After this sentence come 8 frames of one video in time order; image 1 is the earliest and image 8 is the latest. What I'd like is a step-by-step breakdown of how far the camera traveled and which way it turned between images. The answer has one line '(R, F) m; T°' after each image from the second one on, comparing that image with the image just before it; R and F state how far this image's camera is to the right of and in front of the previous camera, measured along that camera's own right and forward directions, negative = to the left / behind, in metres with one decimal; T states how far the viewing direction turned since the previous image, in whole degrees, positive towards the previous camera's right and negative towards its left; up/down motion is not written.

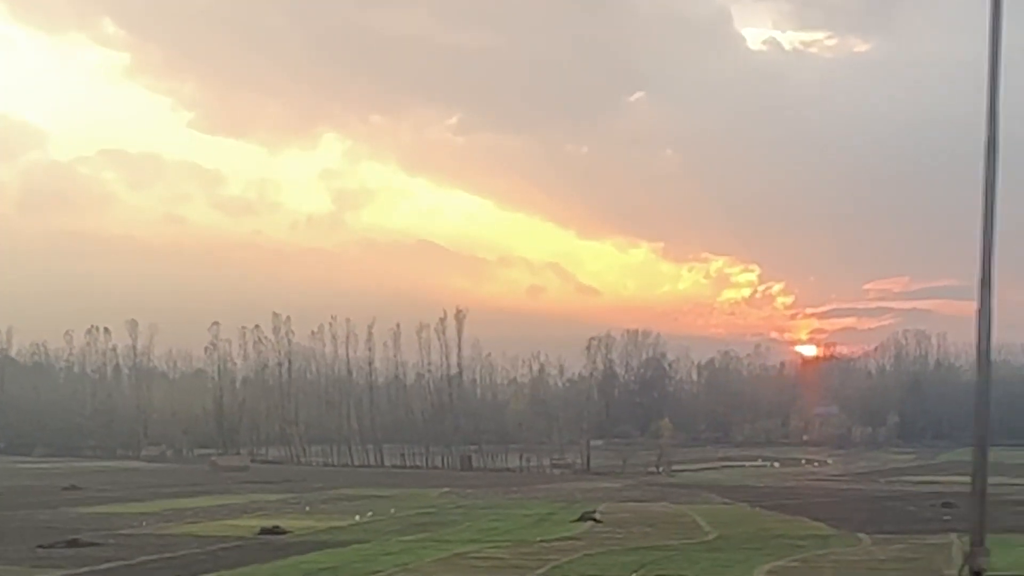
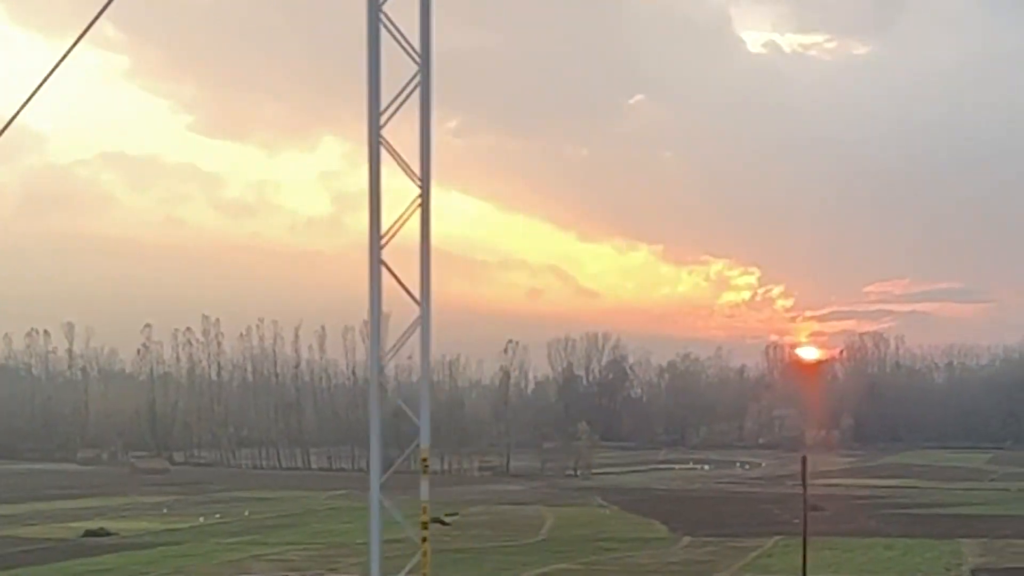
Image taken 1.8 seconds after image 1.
(+0.6, 0.0) m; 0°
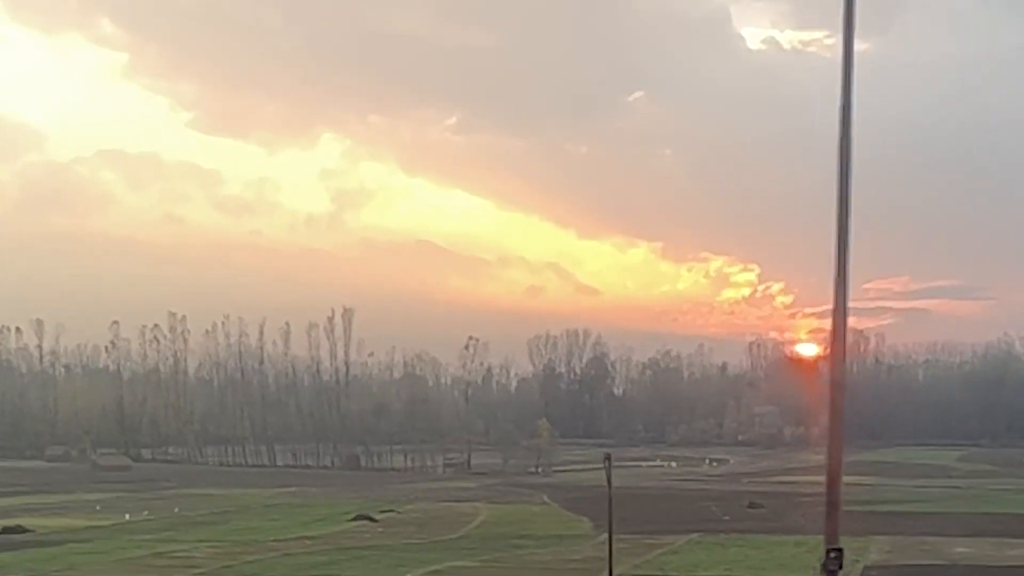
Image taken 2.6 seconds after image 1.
(+0.3, 0.0) m; 0°
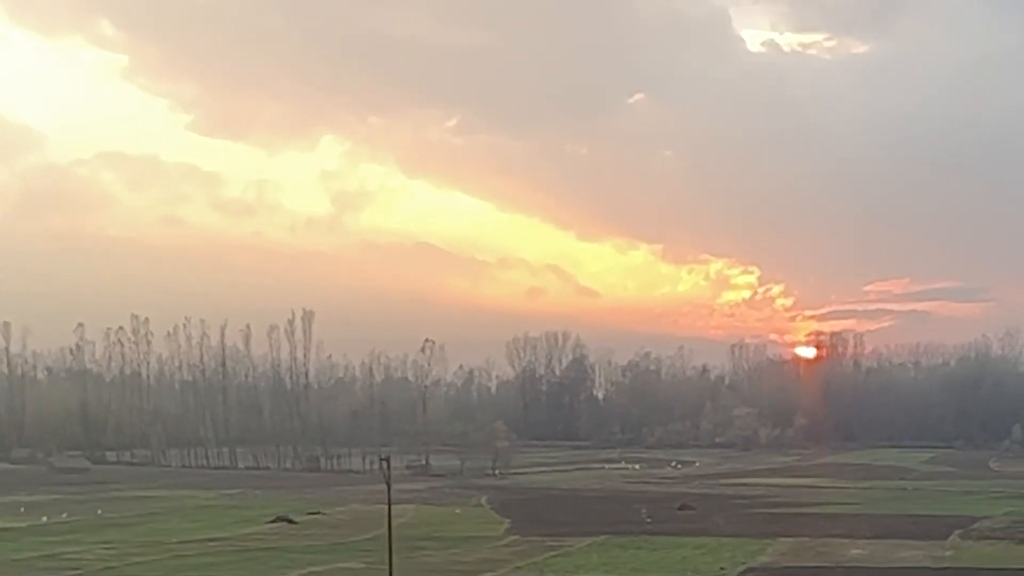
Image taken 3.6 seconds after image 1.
(+0.3, 0.0) m; 0°
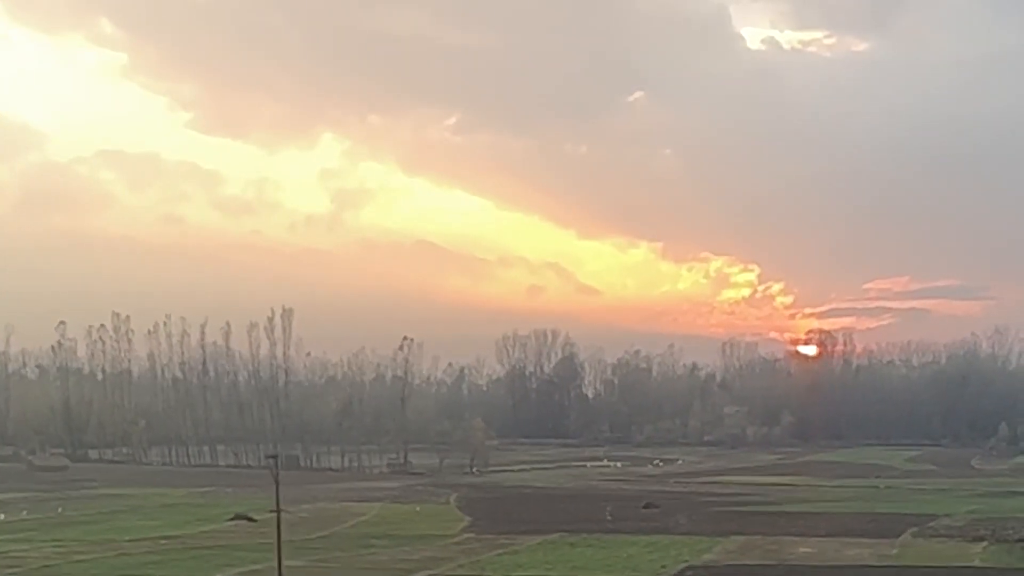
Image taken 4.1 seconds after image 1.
(+0.2, 0.0) m; 0°
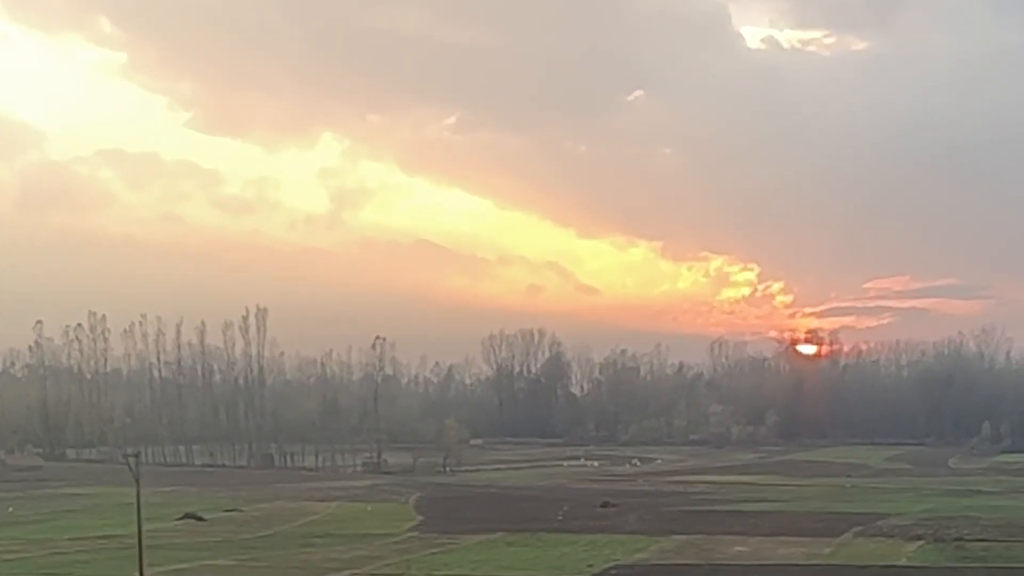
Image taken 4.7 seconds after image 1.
(+0.2, 0.0) m; 0°
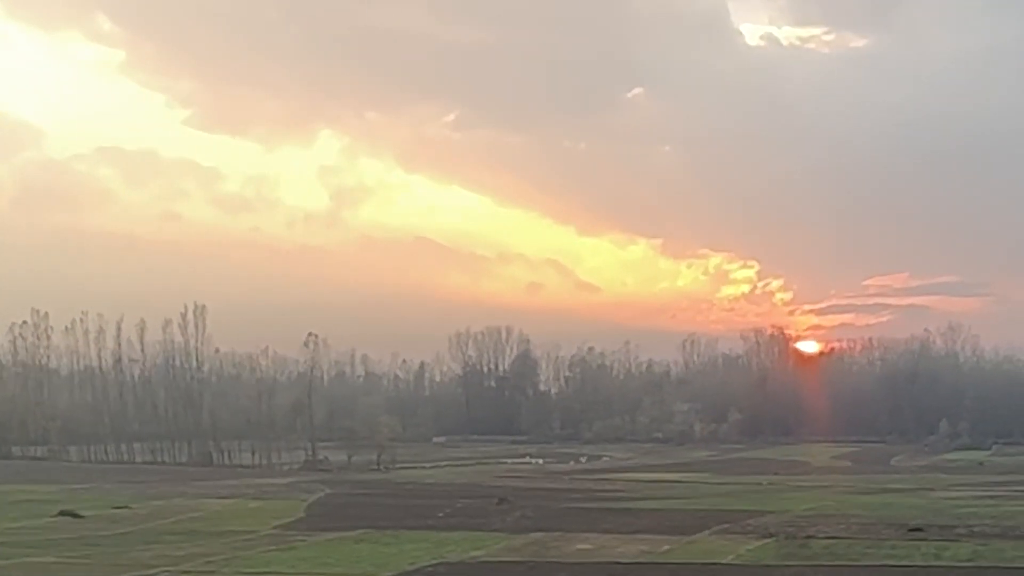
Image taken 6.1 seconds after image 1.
(+0.5, 0.0) m; 0°
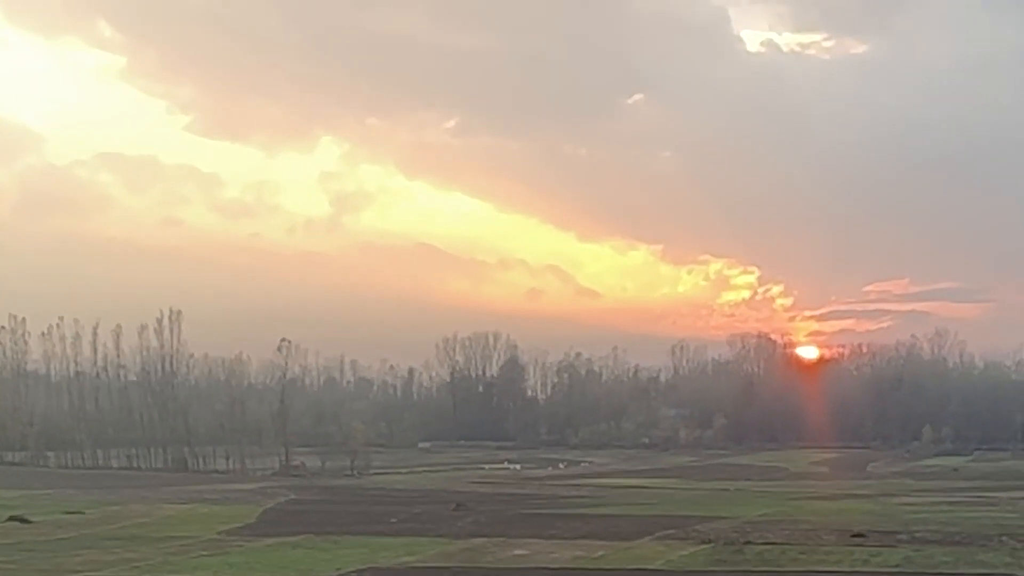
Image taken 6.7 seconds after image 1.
(+0.2, 0.0) m; 0°
